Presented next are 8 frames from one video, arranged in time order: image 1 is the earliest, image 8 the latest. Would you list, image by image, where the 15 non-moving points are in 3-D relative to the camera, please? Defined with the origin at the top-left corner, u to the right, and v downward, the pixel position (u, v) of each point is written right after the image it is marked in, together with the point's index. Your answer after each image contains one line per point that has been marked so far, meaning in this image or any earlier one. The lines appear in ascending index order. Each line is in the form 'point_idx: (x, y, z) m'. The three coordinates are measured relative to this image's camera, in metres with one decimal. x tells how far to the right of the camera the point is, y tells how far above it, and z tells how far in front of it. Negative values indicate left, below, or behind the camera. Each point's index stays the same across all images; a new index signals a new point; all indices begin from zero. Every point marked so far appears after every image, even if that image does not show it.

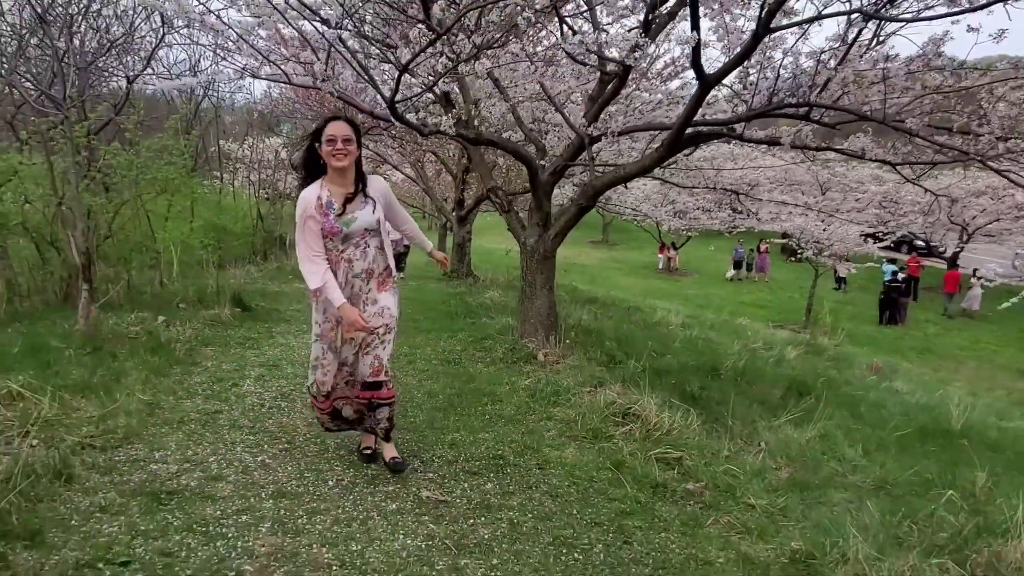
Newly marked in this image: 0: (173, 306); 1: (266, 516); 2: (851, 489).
0: (-2.9, -0.2, +6.4) m
1: (-0.8, -0.7, +2.3) m
2: (+1.5, -0.8, +3.2) m
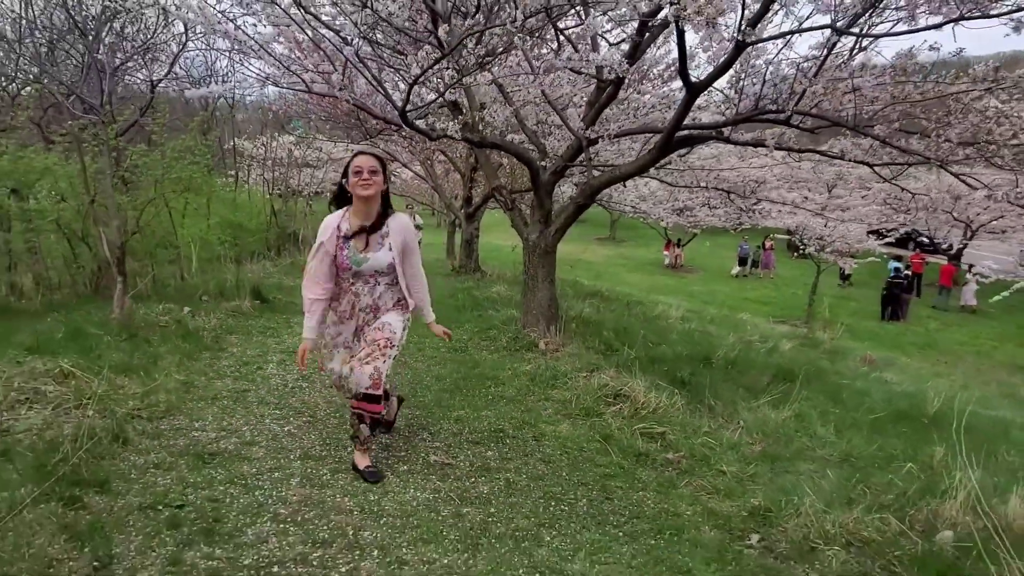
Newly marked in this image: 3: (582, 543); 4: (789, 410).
0: (-2.8, -0.1, +6.8) m
1: (-0.8, -0.7, +2.7) m
2: (+1.4, -0.8, +3.5) m
3: (+0.2, -0.8, +2.3) m
4: (+1.6, -0.7, +4.3) m
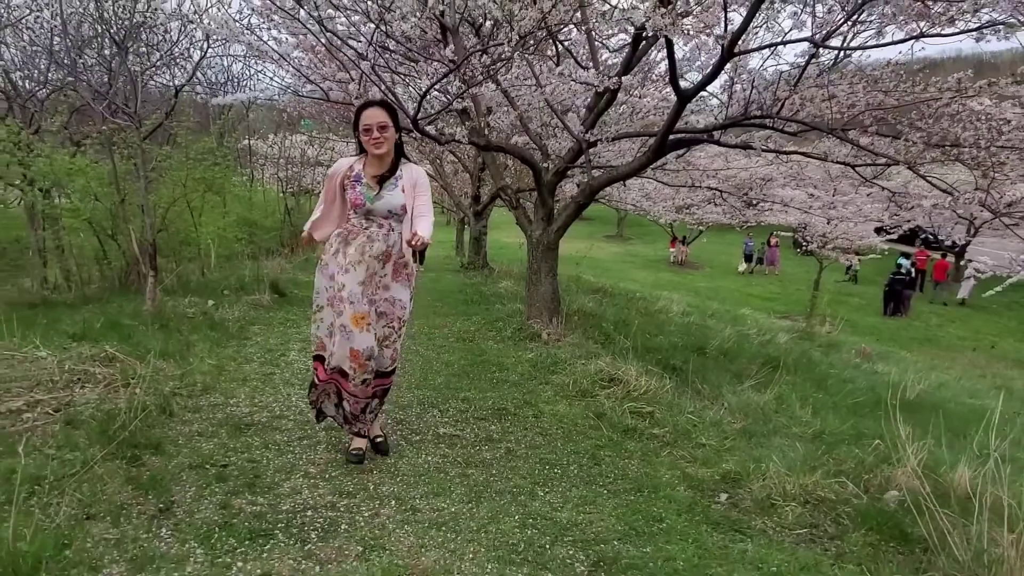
0: (-2.8, 0.0, +7.2) m
1: (-0.8, -0.6, +3.1) m
2: (+1.5, -0.7, +3.9) m
3: (+0.2, -0.7, +2.7) m
4: (+1.6, -0.6, +4.6) m
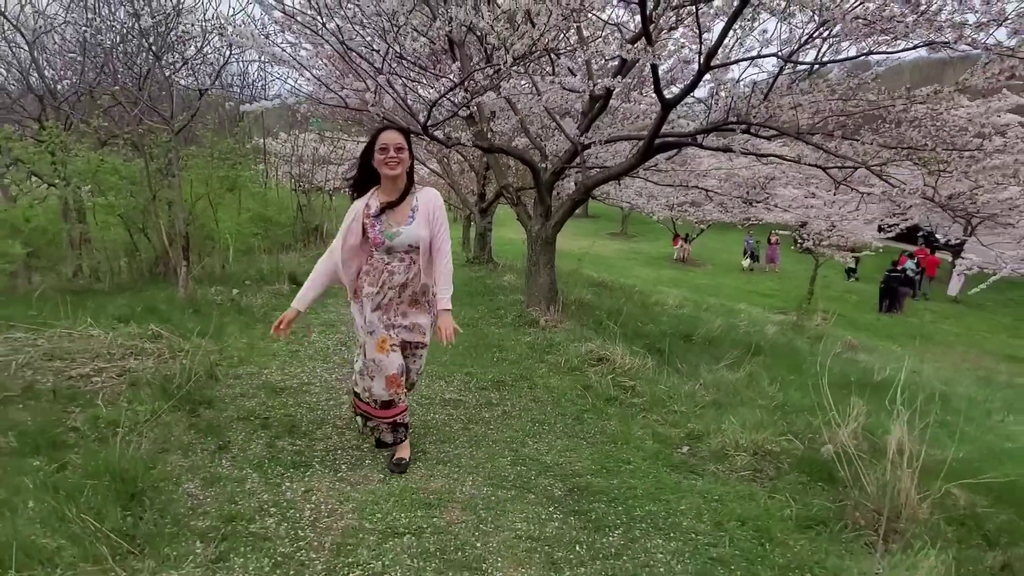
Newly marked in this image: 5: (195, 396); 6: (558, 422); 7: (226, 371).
0: (-2.8, +0.1, +7.7) m
1: (-0.8, -0.5, +3.6) m
2: (+1.4, -0.7, +4.4) m
3: (+0.2, -0.7, +3.2) m
4: (+1.6, -0.6, +5.1) m
5: (-1.4, -0.5, +3.4) m
6: (+0.2, -0.6, +3.6) m
7: (-1.5, -0.4, +3.9) m
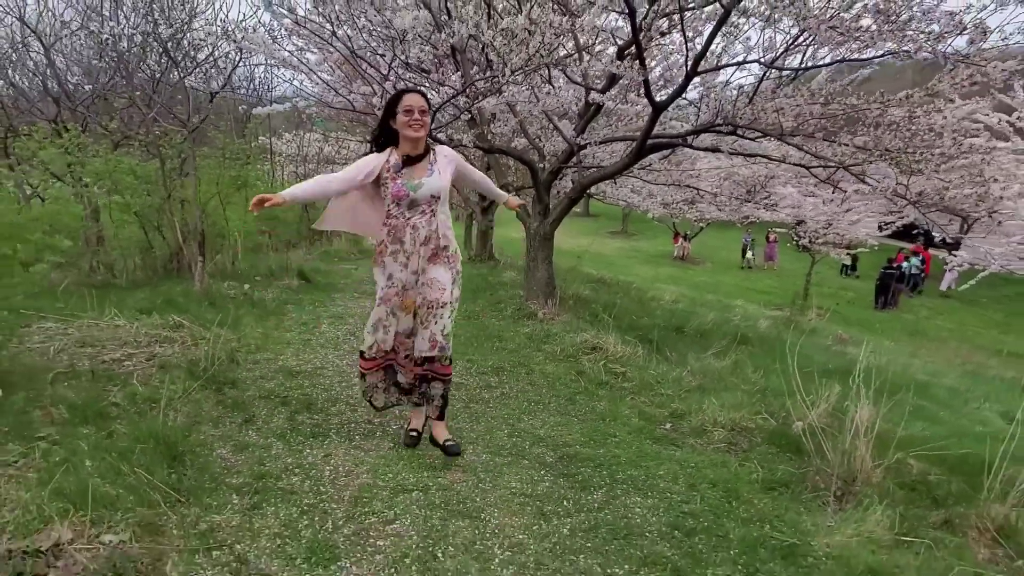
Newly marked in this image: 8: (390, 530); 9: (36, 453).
0: (-2.8, +0.1, +8.0) m
1: (-0.8, -0.5, +3.9) m
2: (+1.4, -0.6, +4.7) m
3: (+0.2, -0.6, +3.5) m
4: (+1.6, -0.5, +5.4) m
5: (-1.4, -0.4, +3.7) m
6: (+0.2, -0.6, +3.9) m
7: (-1.5, -0.4, +4.2) m
8: (-0.4, -0.7, +2.2) m
9: (-1.6, -0.5, +2.5) m
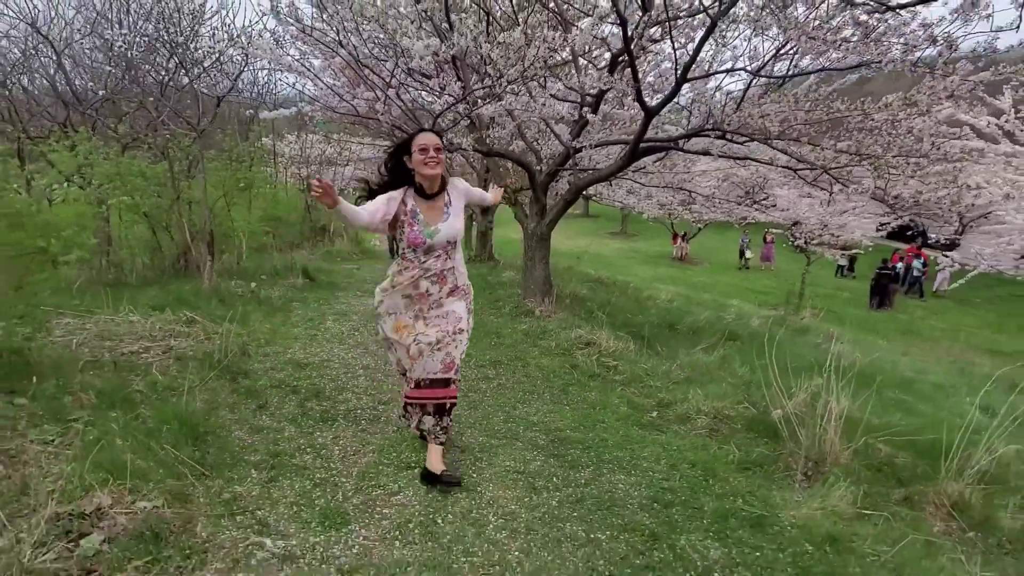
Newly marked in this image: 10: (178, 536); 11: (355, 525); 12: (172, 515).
0: (-2.8, +0.1, +8.3) m
1: (-0.8, -0.5, +4.1) m
2: (+1.4, -0.6, +4.9) m
3: (+0.2, -0.6, +3.7) m
4: (+1.6, -0.5, +5.7) m
5: (-1.5, -0.4, +3.9) m
6: (+0.2, -0.6, +4.1) m
7: (-1.5, -0.4, +4.5) m
8: (-0.4, -0.7, +2.5) m
9: (-1.6, -0.5, +2.7) m
10: (-0.9, -0.7, +2.1) m
11: (-0.5, -0.7, +2.3) m
12: (-1.0, -0.7, +2.2) m
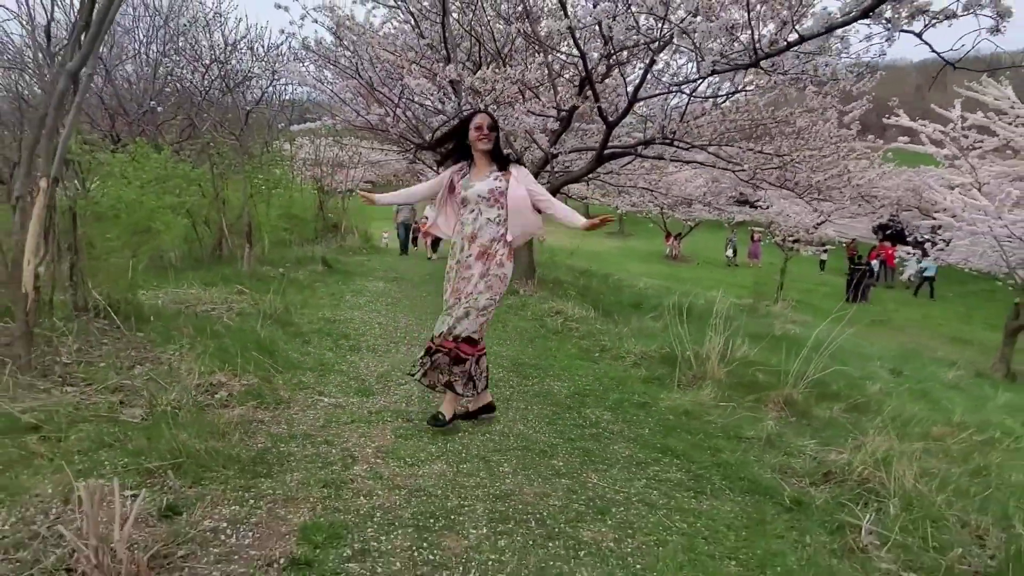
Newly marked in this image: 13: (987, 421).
0: (-2.9, +0.3, +9.6) m
1: (-1.0, -0.3, +5.5) m
2: (+1.3, -0.4, +6.2) m
3: (0.0, -0.4, +5.0) m
4: (+1.4, -0.3, +7.0) m
5: (-1.6, -0.2, +5.2) m
6: (0.0, -0.4, +5.4) m
7: (-1.7, -0.2, +5.8) m
8: (-0.6, -0.5, +3.8) m
9: (-1.8, -0.3, +4.0) m
10: (-1.1, -0.5, +3.4) m
11: (-0.6, -0.5, +3.6) m
12: (-1.2, -0.5, +3.5) m
13: (+3.4, -0.9, +5.3) m
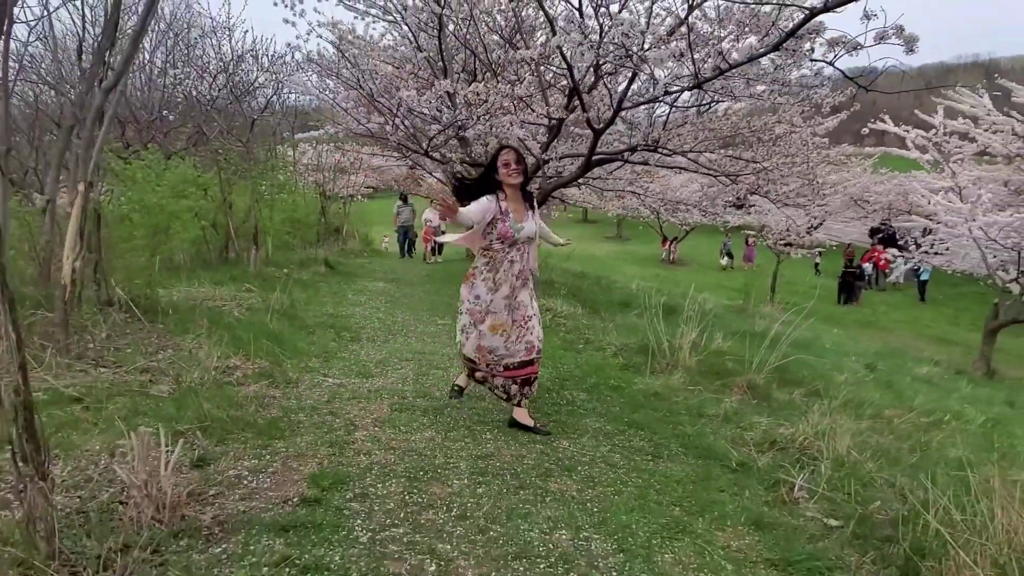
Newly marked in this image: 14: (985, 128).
0: (-3.0, +0.3, +10.0) m
1: (-1.1, -0.3, +5.9) m
2: (+1.2, -0.4, +6.6) m
3: (-0.1, -0.4, +5.5) m
4: (+1.3, -0.3, +7.4) m
5: (-1.7, -0.2, +5.6) m
6: (0.0, -0.4, +5.8) m
7: (-1.8, -0.2, +6.2) m
8: (-0.6, -0.5, +4.2) m
9: (-1.8, -0.3, +4.4) m
10: (-1.2, -0.4, +3.8) m
11: (-0.7, -0.5, +4.0) m
12: (-1.2, -0.4, +3.9) m
13: (+3.3, -0.9, +5.7) m
14: (+7.4, +2.5, +11.6) m
